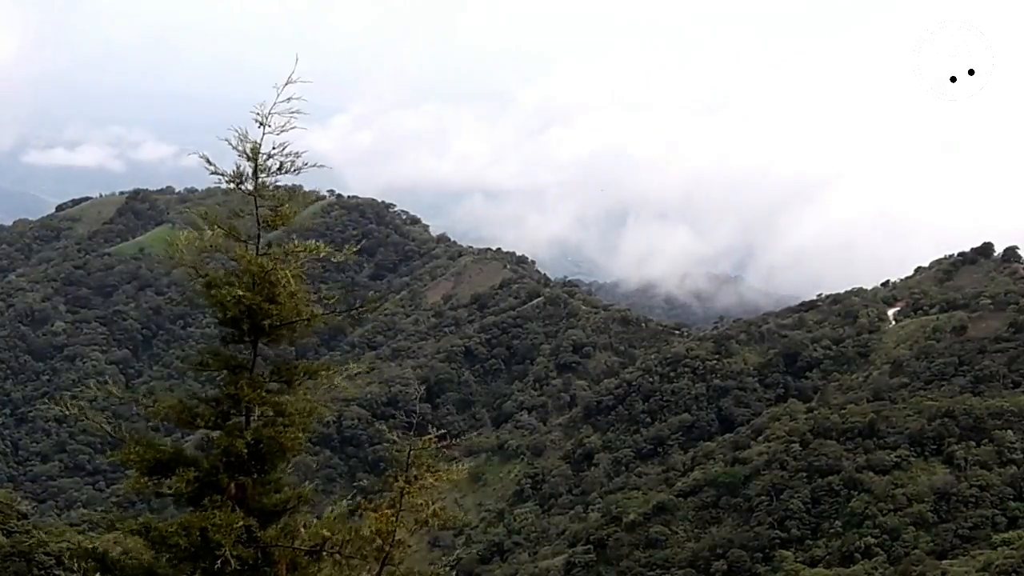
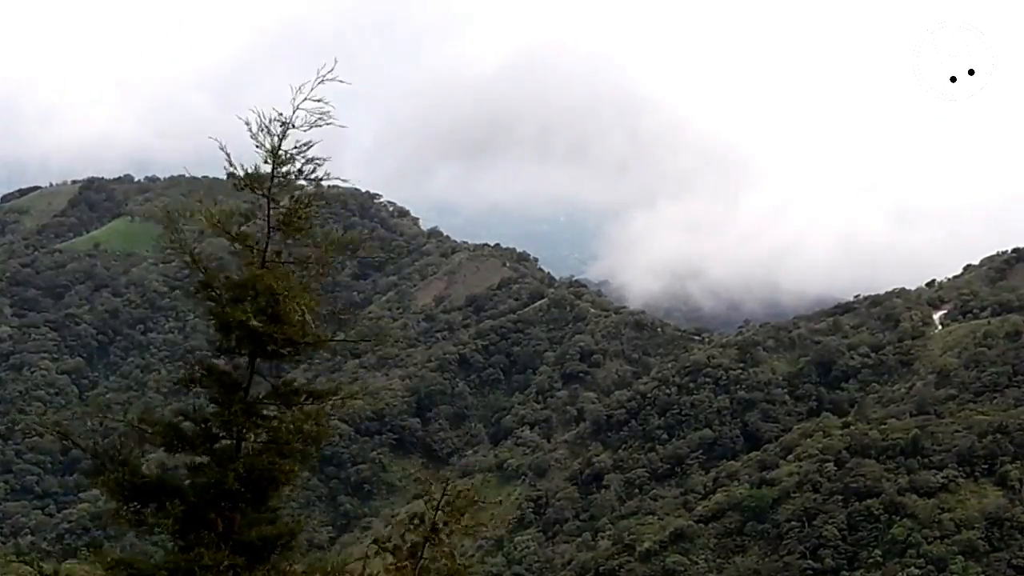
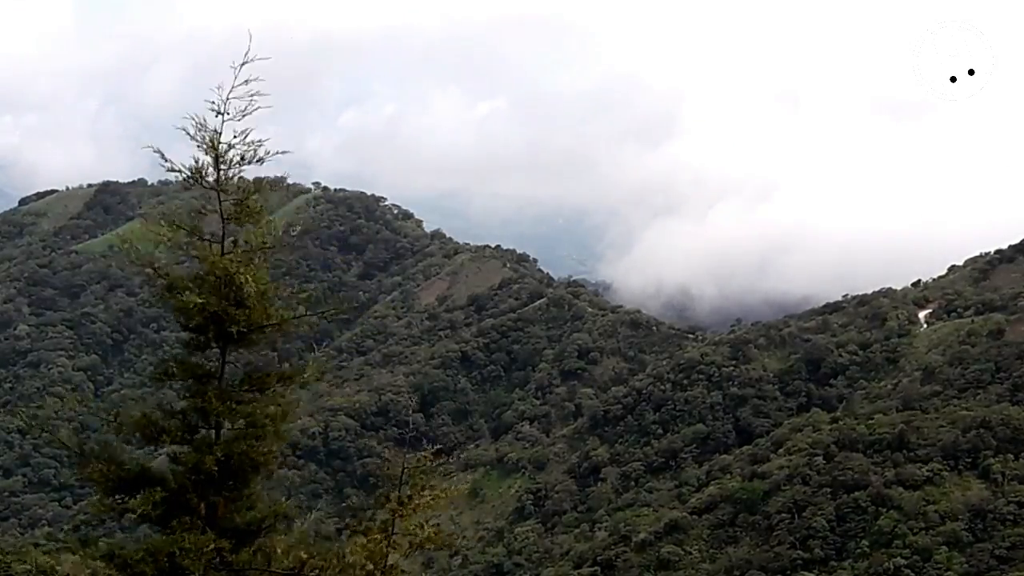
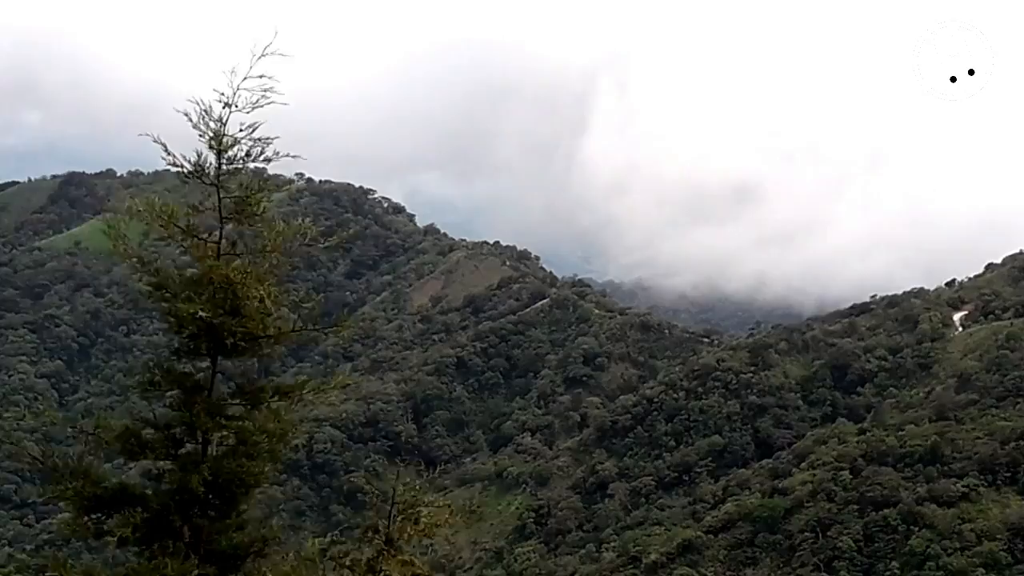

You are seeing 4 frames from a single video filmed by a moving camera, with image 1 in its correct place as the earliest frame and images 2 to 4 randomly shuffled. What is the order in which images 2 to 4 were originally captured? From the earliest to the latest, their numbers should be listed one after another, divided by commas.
3, 2, 4
